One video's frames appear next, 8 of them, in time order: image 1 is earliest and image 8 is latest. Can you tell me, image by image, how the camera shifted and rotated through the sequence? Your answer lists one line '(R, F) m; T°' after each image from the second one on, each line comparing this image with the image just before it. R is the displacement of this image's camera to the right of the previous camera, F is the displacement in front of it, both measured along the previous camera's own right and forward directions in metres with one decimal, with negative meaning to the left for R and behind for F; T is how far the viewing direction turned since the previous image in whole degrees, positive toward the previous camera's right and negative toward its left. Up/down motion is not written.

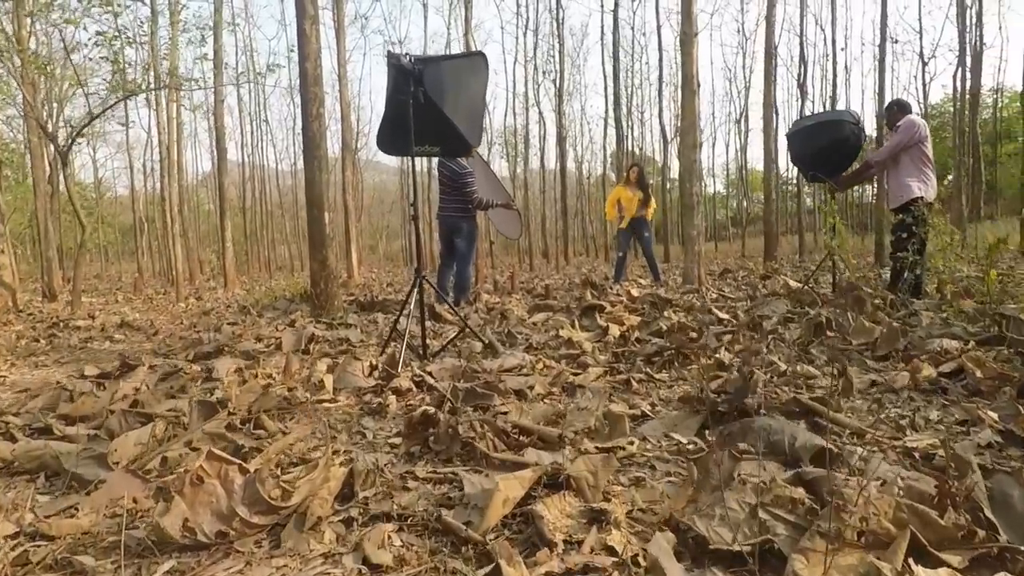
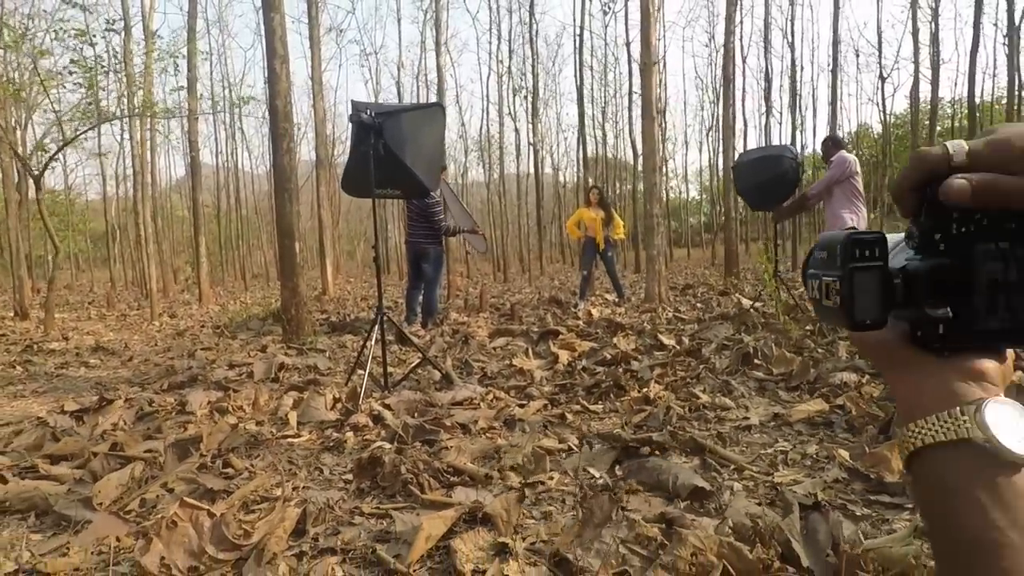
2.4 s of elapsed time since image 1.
(+0.2, -0.4) m; +2°
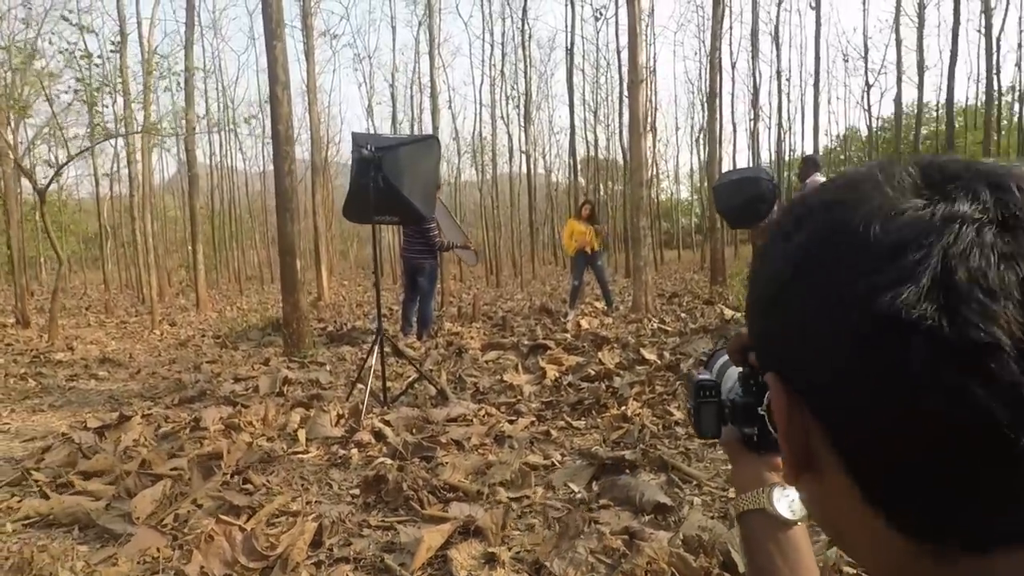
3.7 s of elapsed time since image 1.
(0.0, -0.3) m; +1°
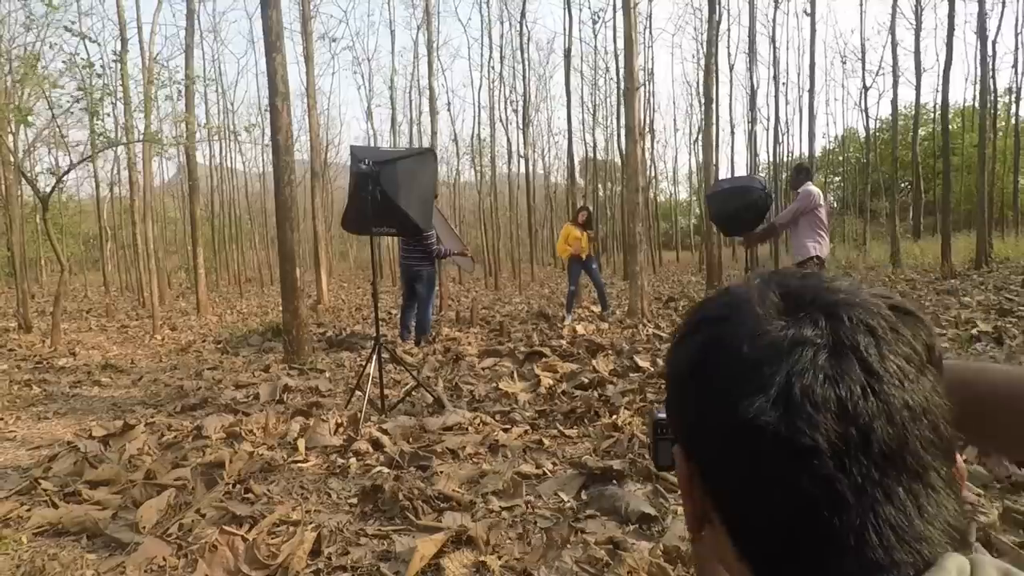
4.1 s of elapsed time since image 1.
(0.0, -0.1) m; 0°
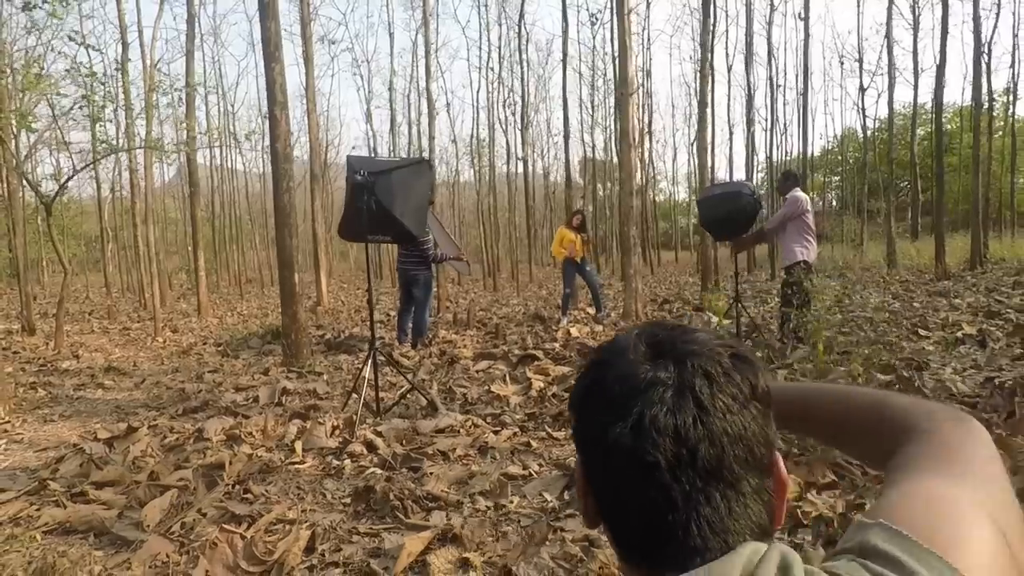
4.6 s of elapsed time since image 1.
(+0.1, -0.1) m; 0°
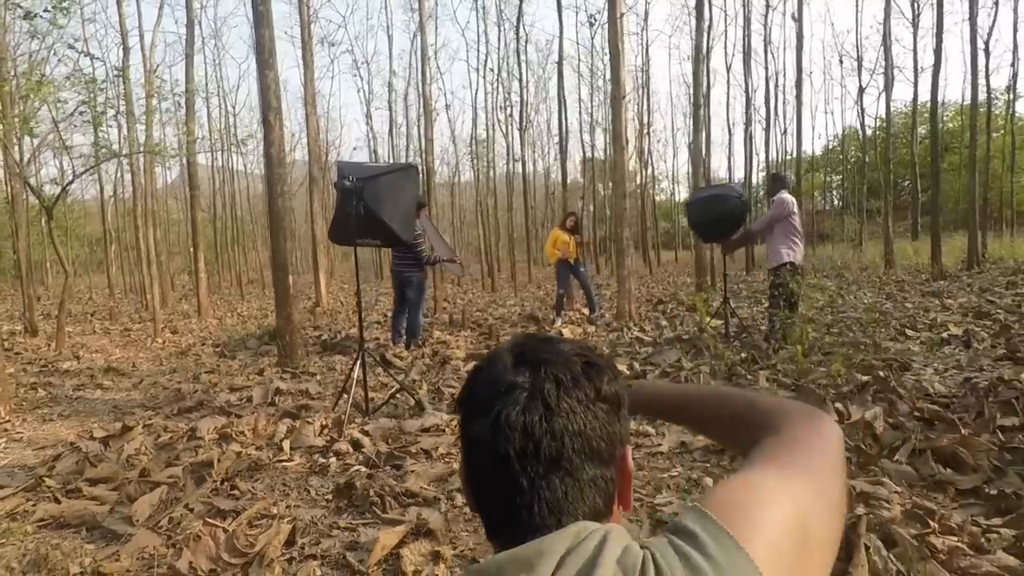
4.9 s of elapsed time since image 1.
(+0.1, -0.1) m; 0°
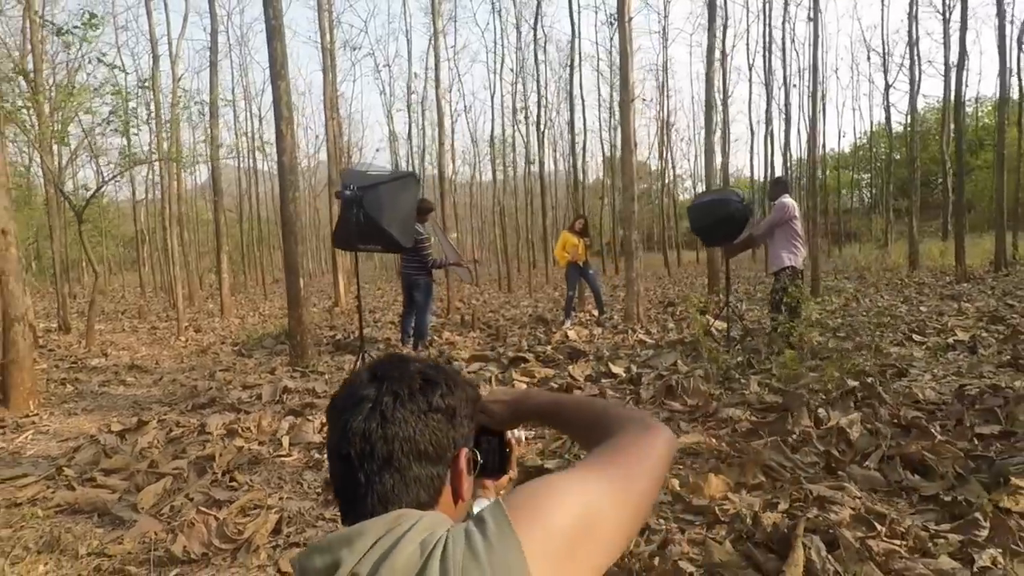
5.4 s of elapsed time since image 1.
(+0.3, -0.2) m; -2°
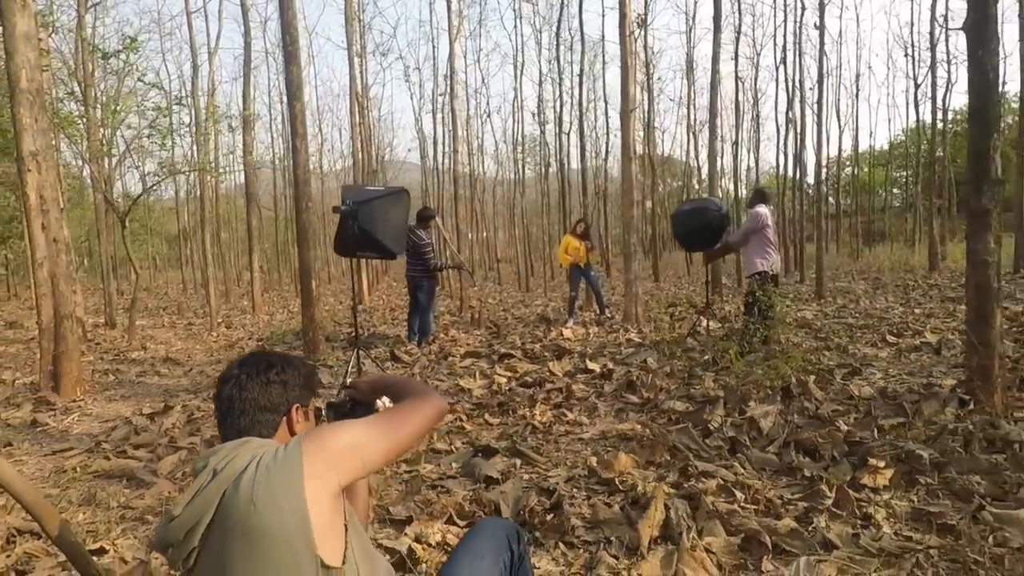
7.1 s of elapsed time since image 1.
(+0.6, -0.6) m; -3°
